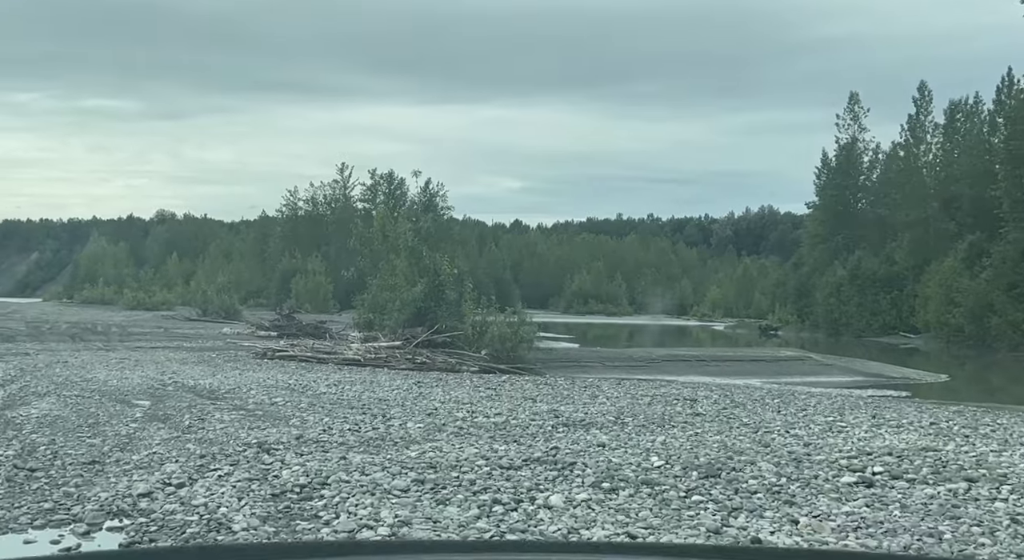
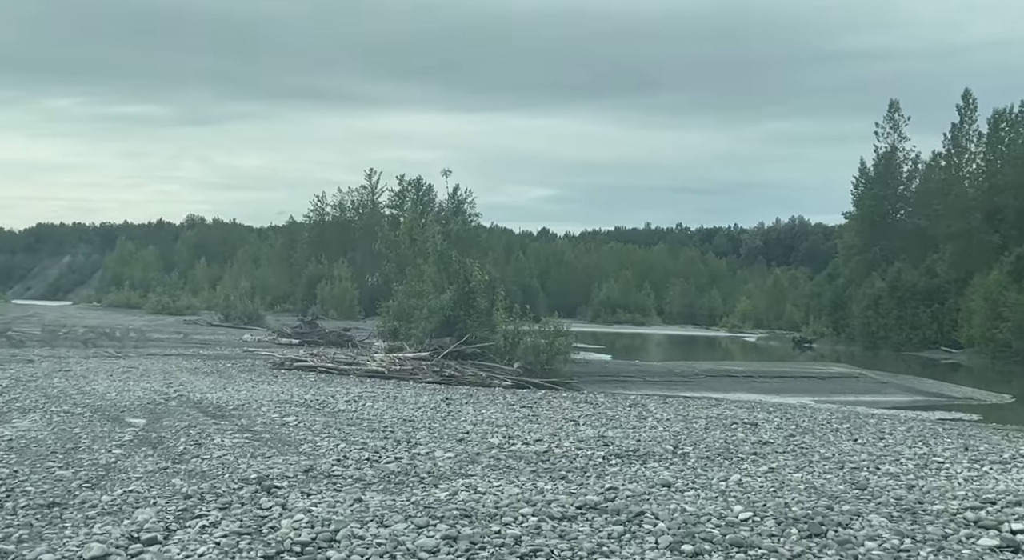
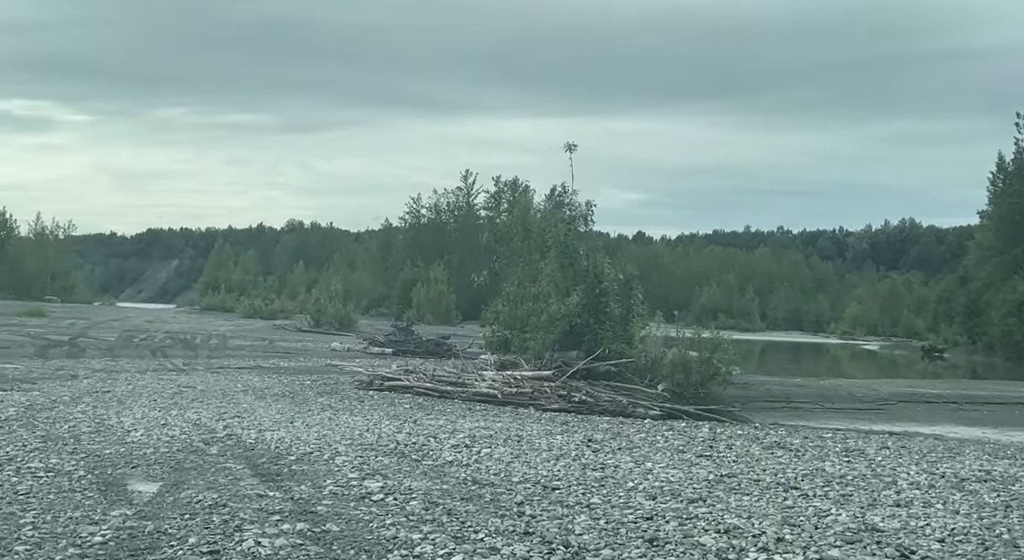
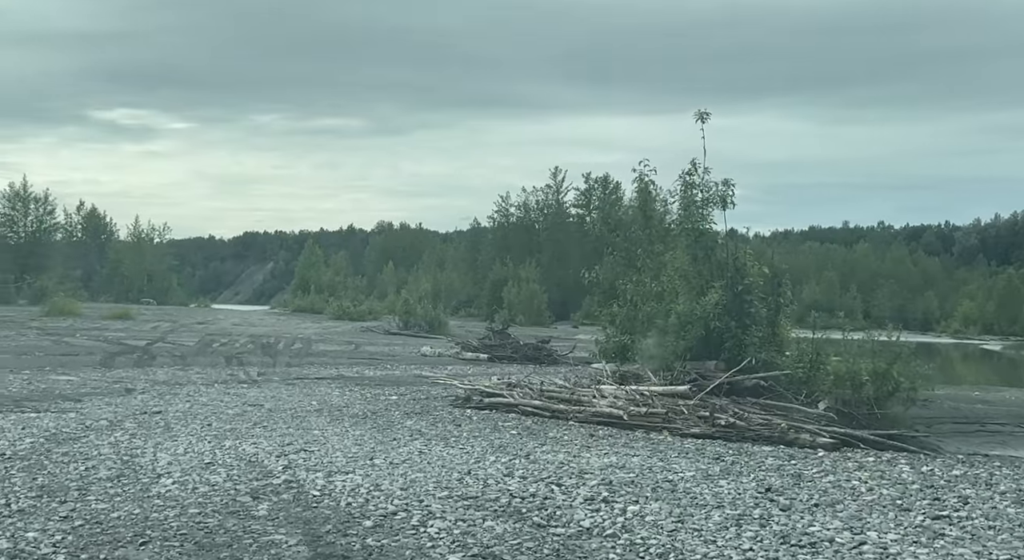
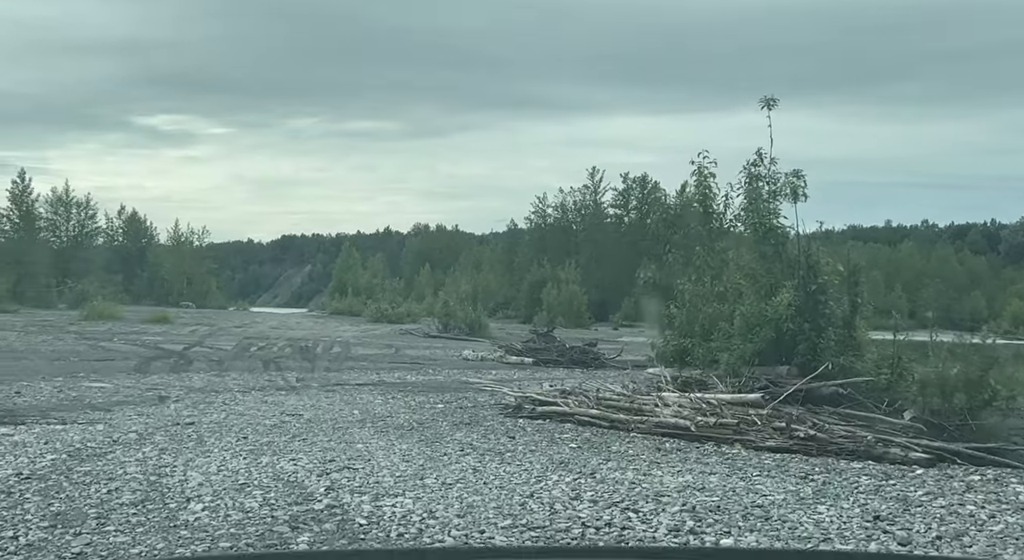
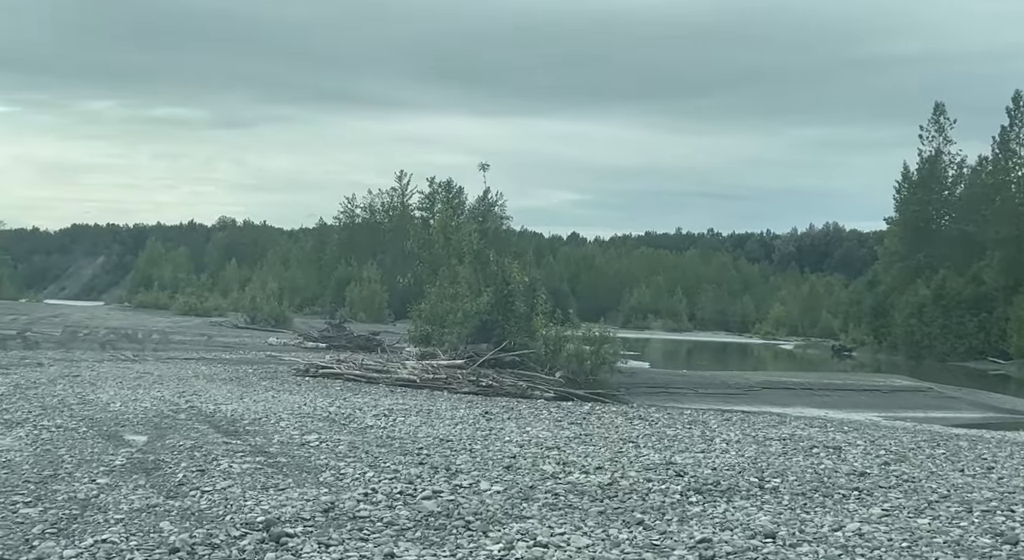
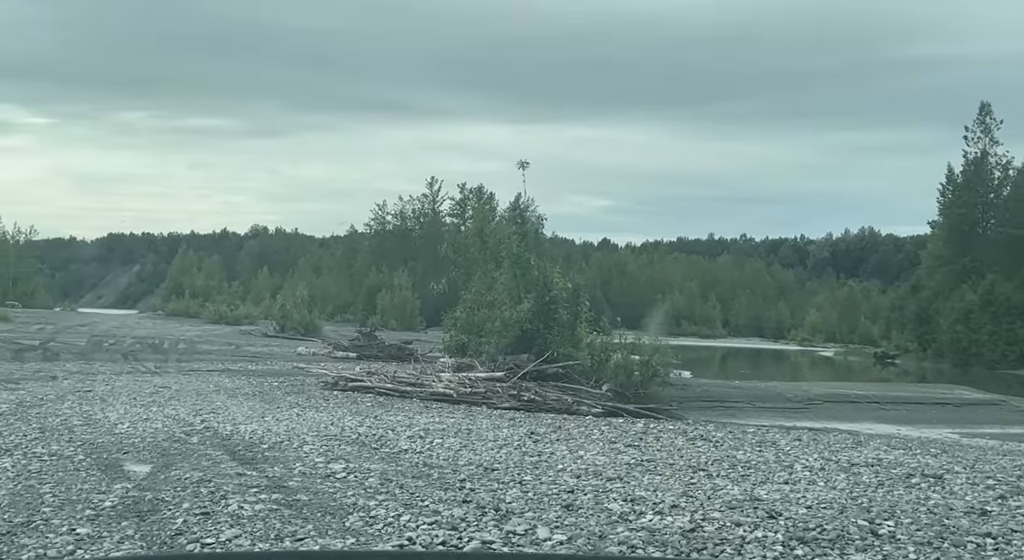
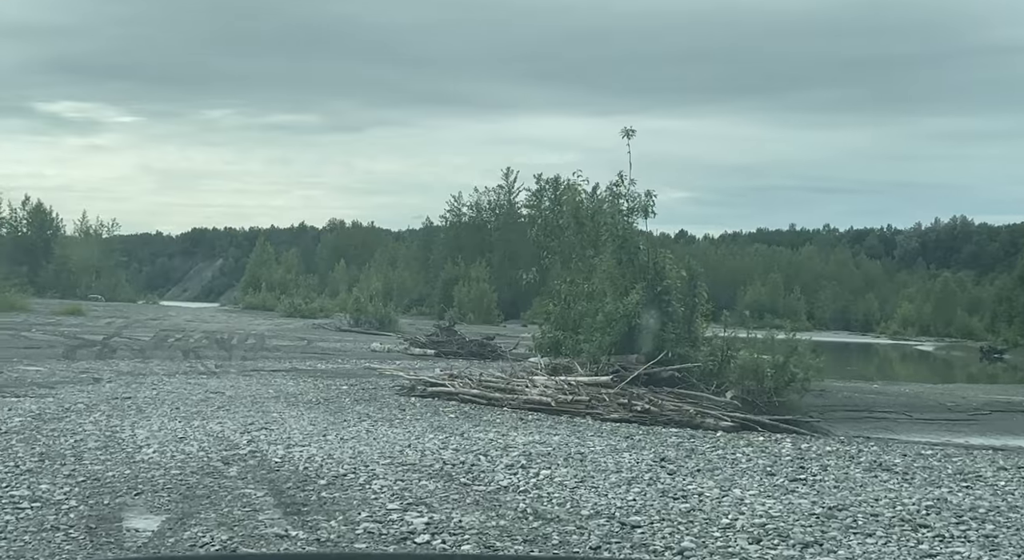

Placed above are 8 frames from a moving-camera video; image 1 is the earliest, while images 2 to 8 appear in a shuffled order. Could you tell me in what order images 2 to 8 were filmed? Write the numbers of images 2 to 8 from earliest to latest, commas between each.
2, 6, 7, 3, 8, 4, 5
